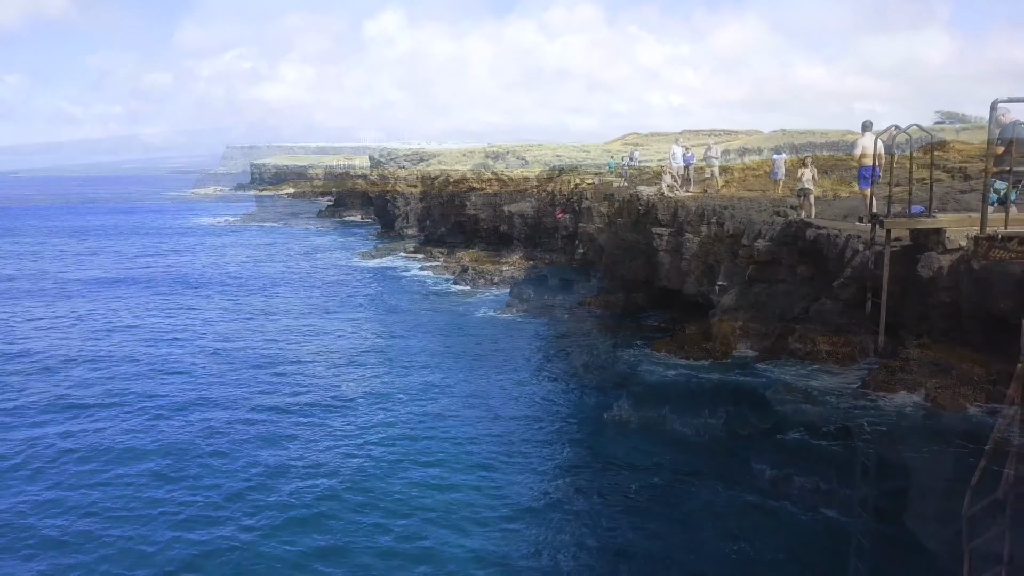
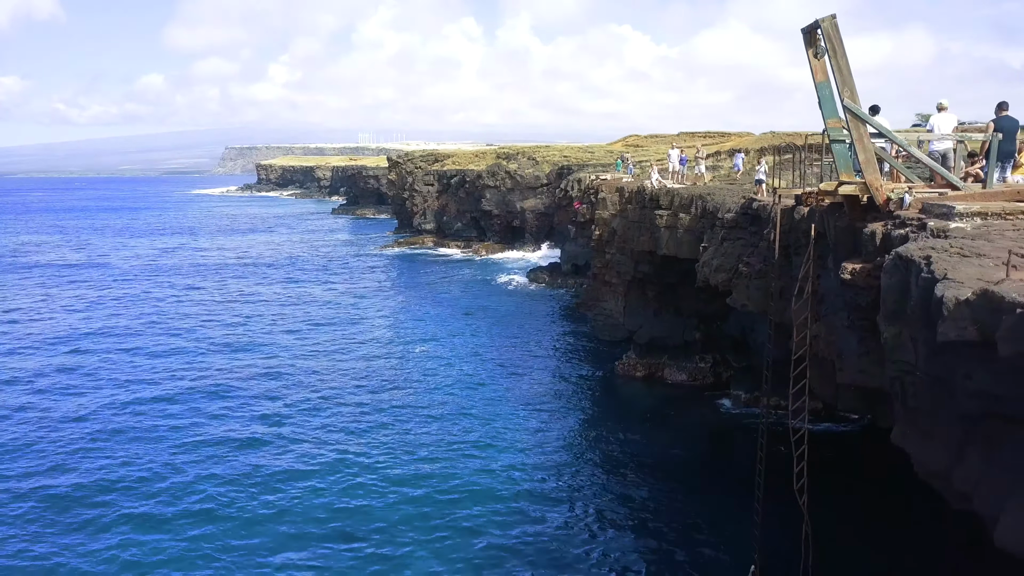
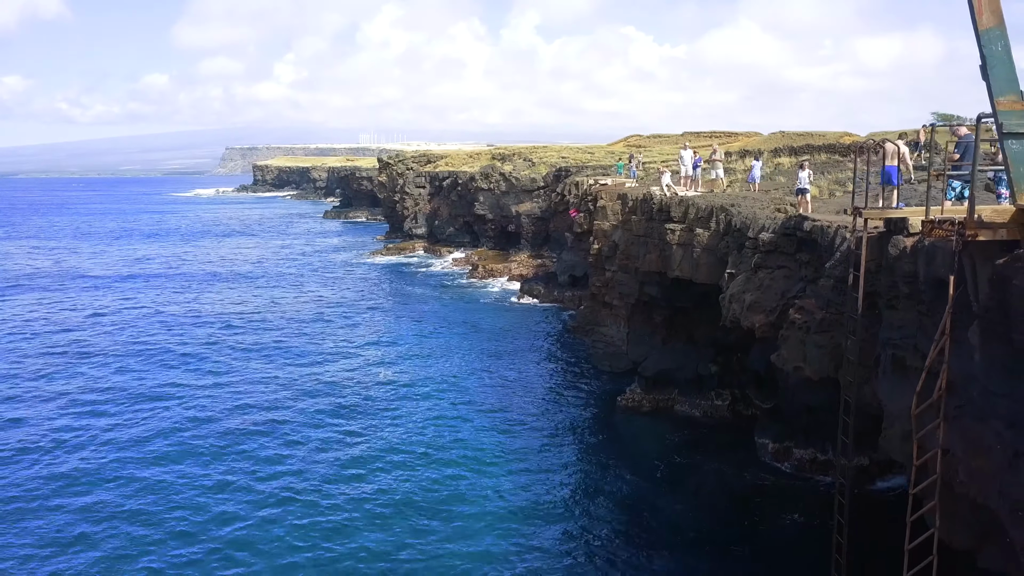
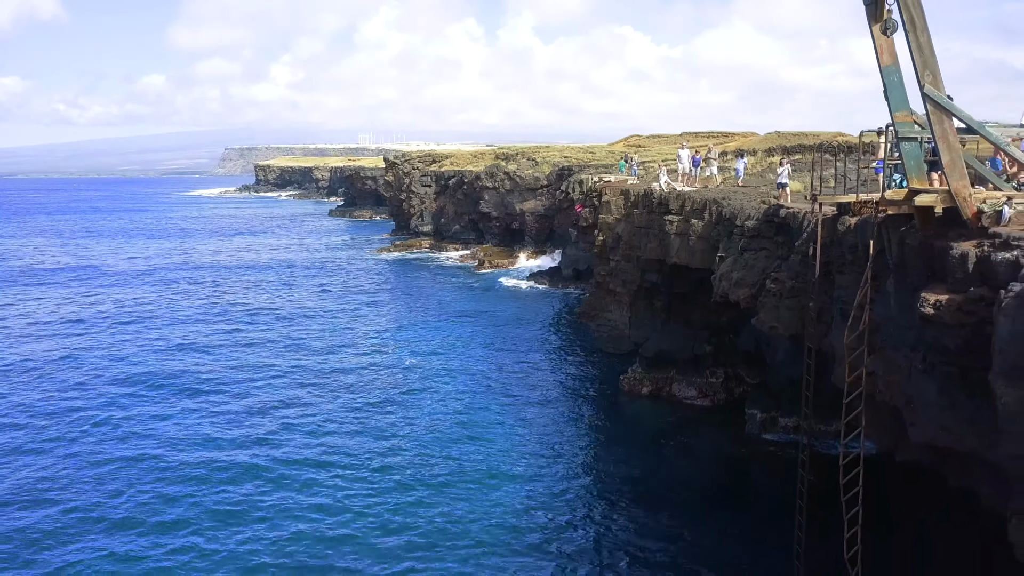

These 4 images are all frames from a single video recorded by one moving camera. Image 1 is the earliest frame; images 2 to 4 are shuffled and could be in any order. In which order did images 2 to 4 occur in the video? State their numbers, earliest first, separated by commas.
3, 4, 2
